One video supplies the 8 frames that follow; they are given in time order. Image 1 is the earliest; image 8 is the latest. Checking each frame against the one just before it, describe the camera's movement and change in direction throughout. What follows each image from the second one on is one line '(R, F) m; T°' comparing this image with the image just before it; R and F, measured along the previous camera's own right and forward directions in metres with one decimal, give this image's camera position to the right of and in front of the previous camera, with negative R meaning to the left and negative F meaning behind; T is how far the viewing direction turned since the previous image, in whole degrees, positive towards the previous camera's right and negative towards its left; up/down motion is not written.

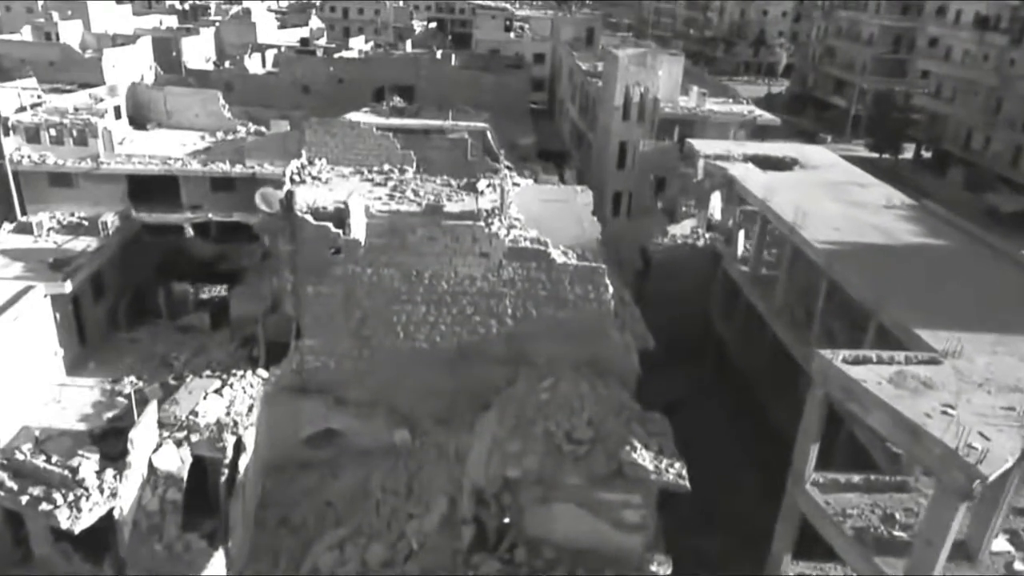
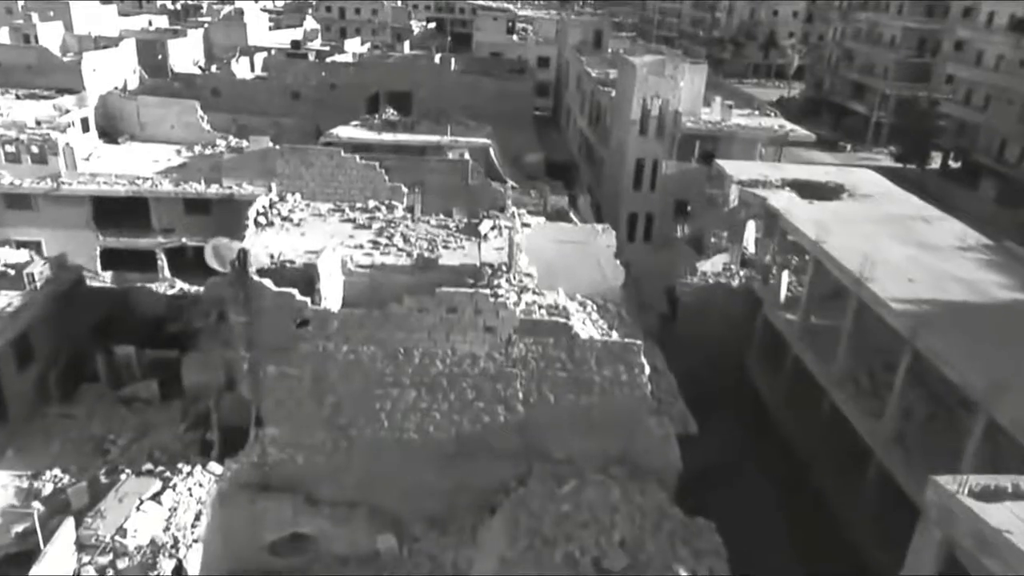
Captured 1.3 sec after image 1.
(-0.2, +2.9) m; 0°
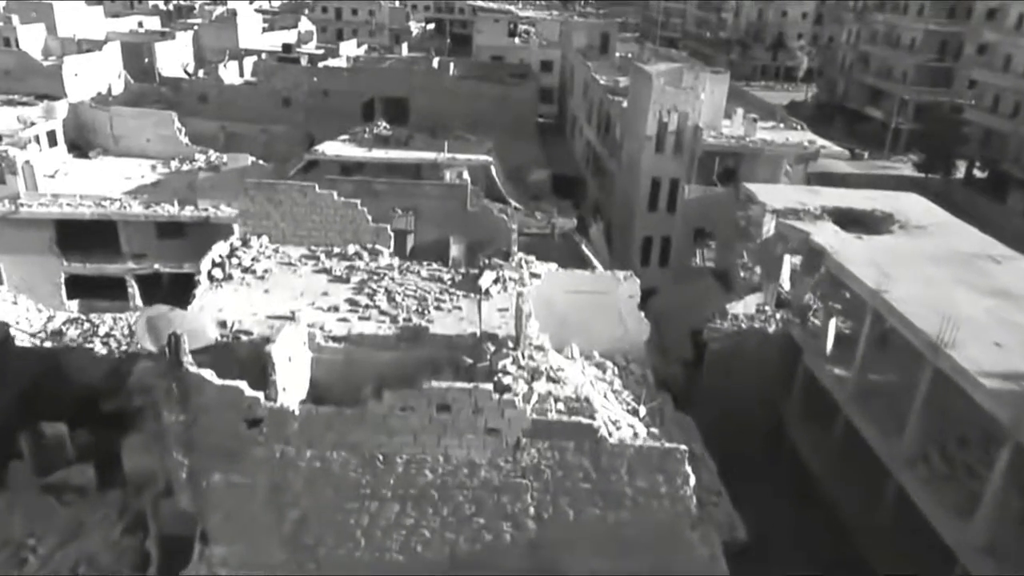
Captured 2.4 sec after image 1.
(-0.1, +2.4) m; 0°
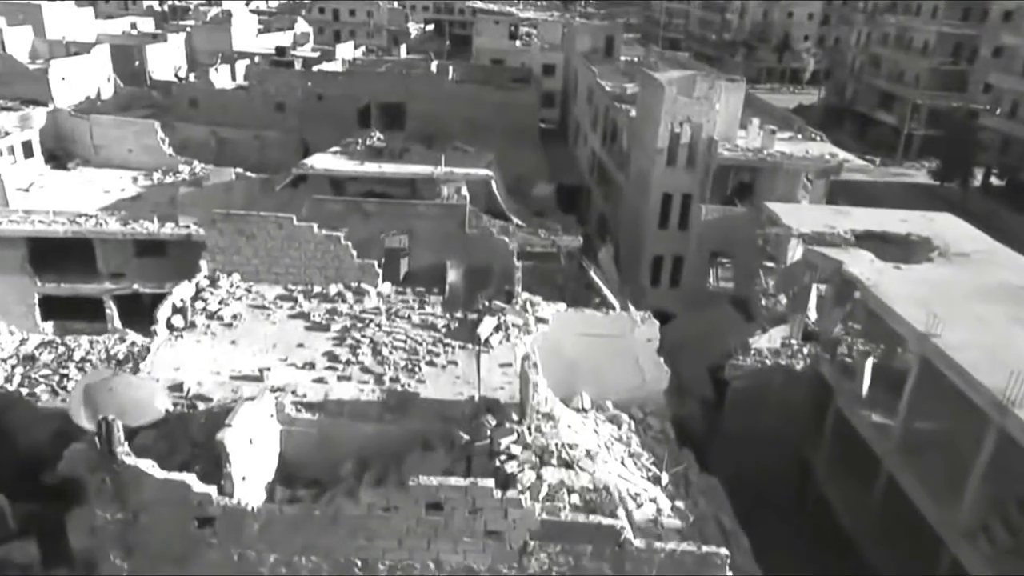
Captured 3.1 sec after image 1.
(-0.1, +1.5) m; 0°
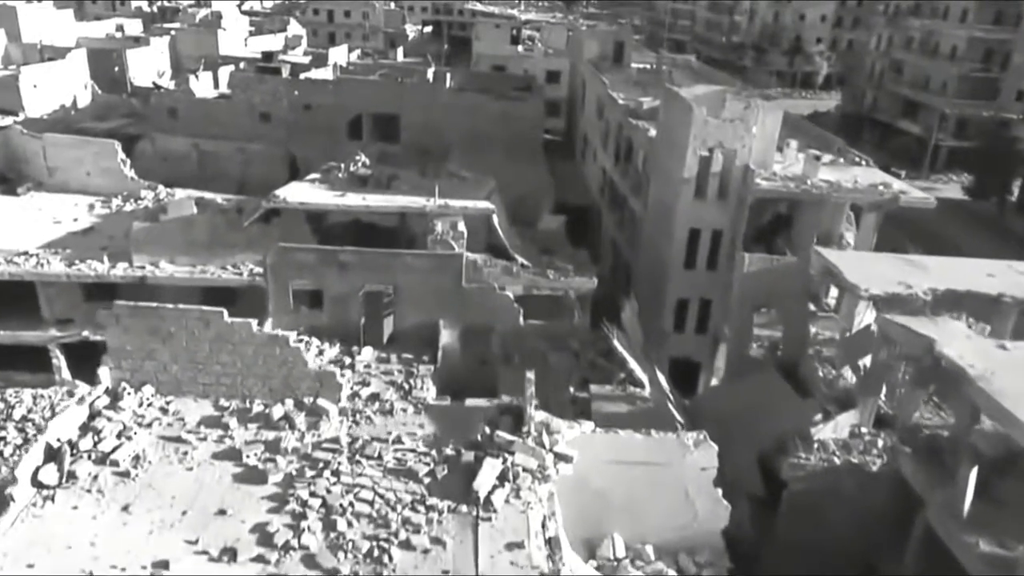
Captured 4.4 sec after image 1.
(-0.1, +3.1) m; 0°
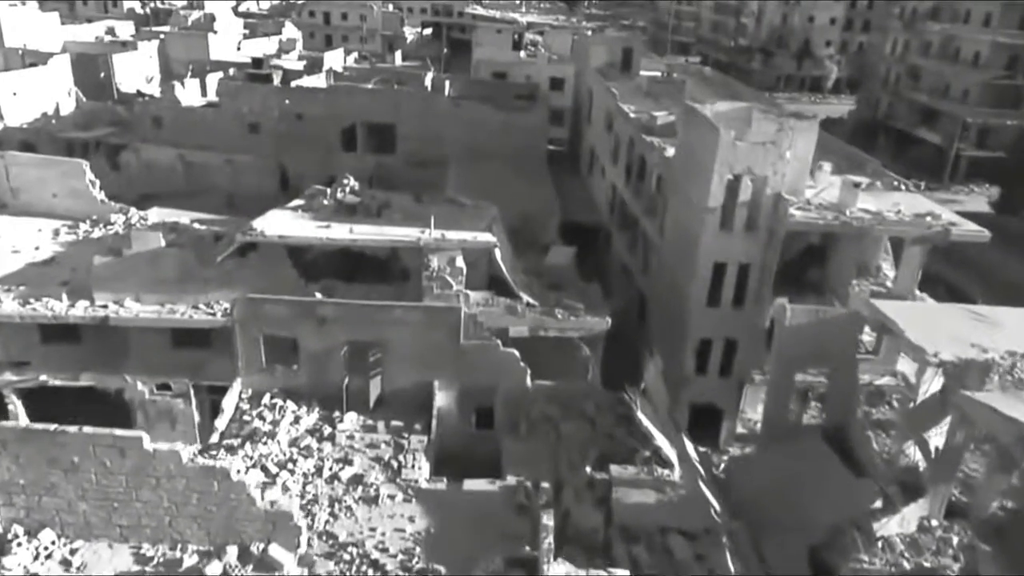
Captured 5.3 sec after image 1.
(-0.1, +2.0) m; 0°
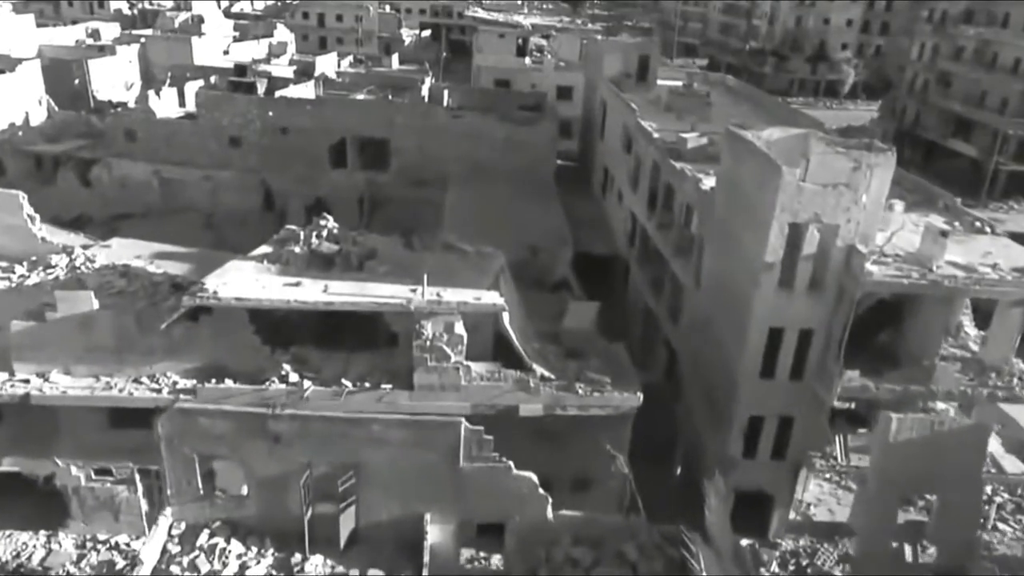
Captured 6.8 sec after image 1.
(-0.2, +3.3) m; 0°
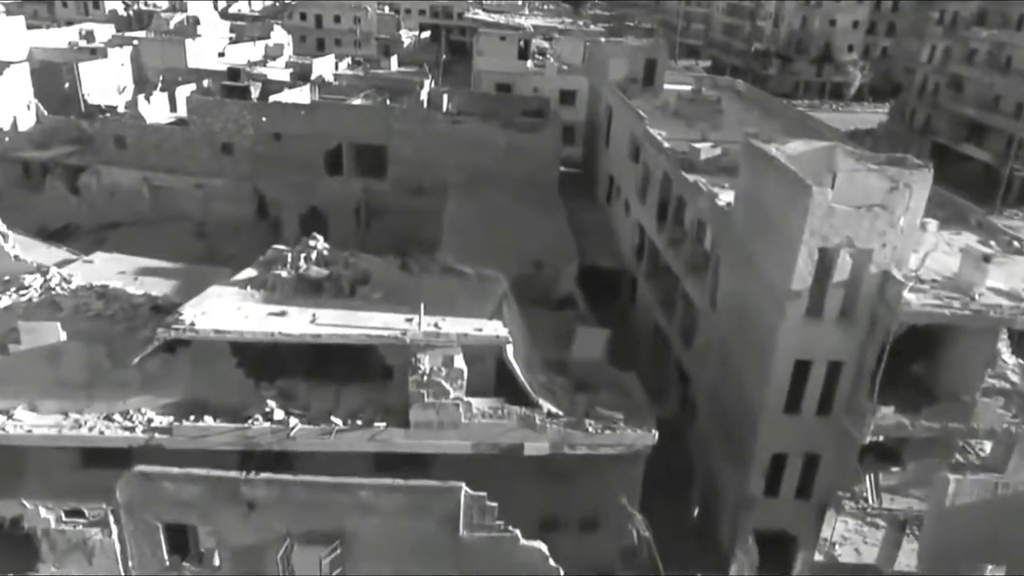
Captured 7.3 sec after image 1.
(-0.1, +1.2) m; 0°
